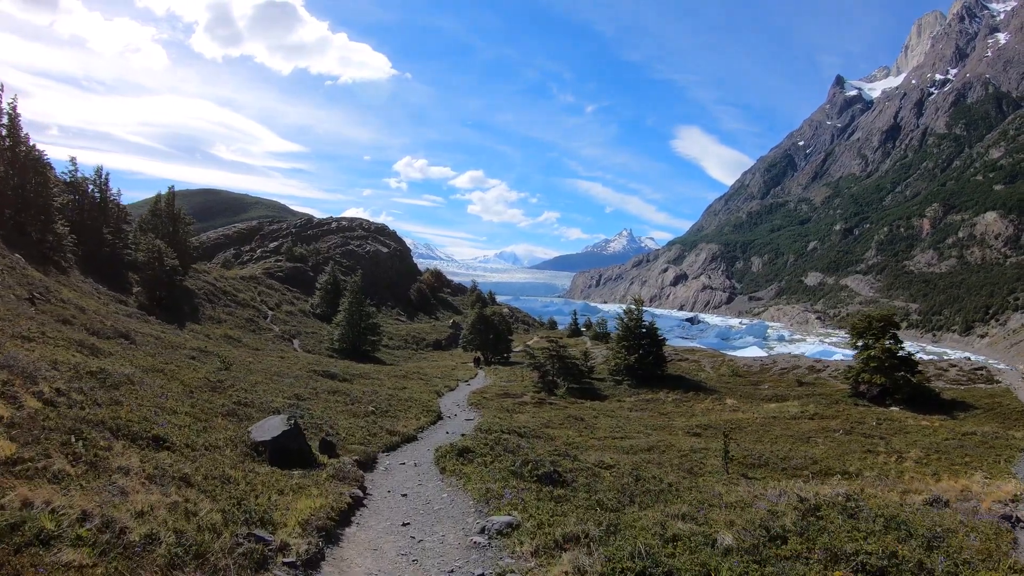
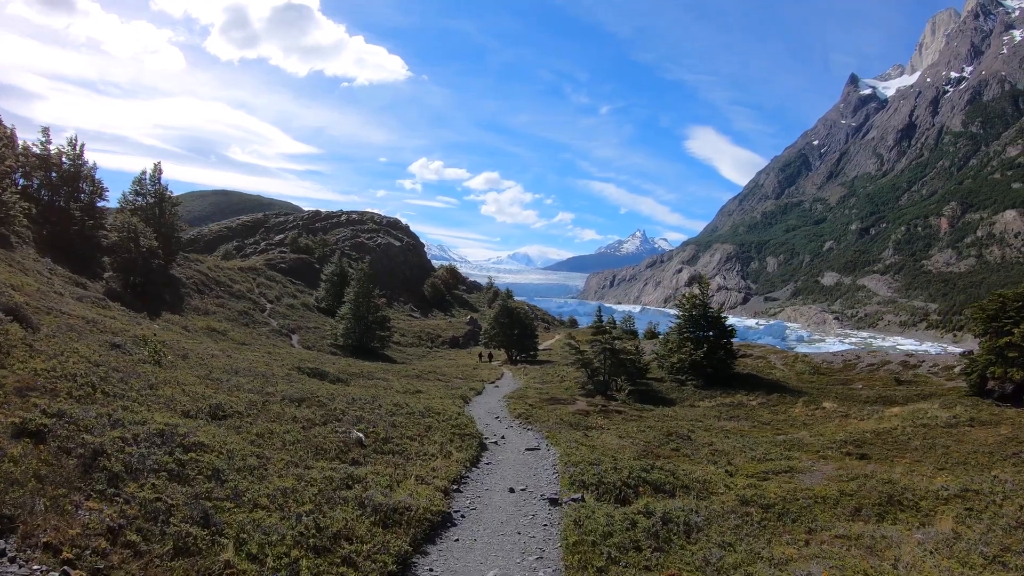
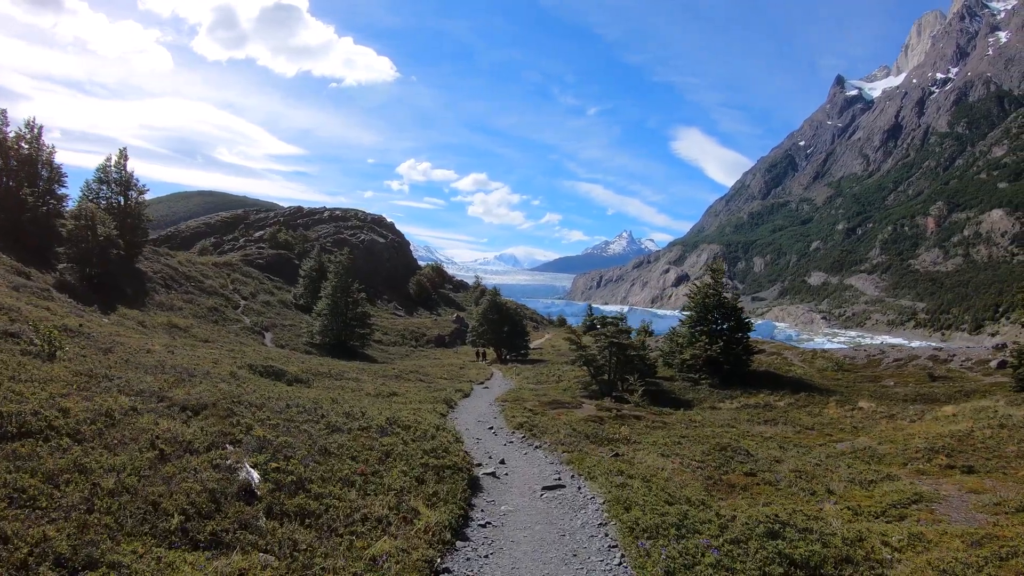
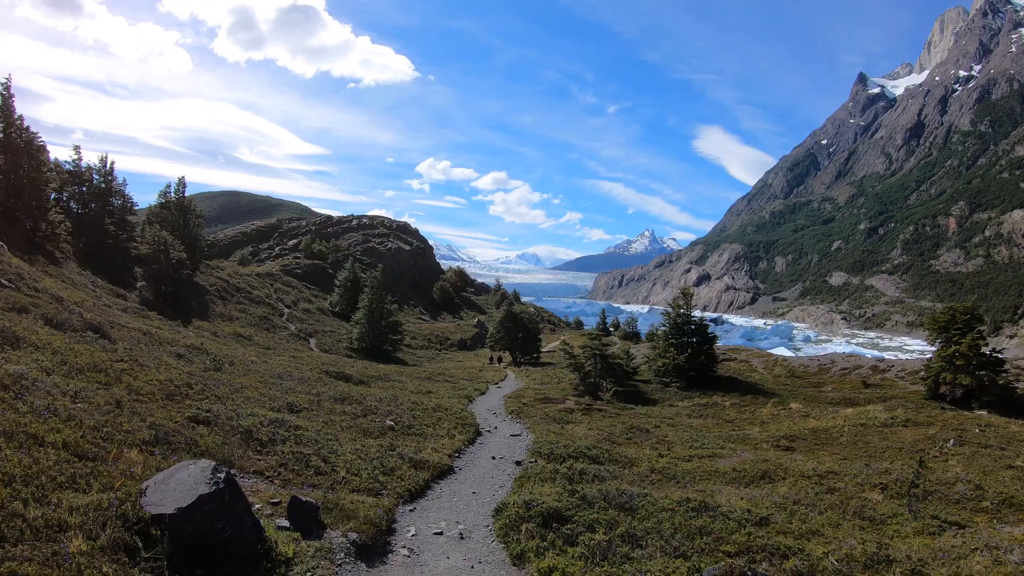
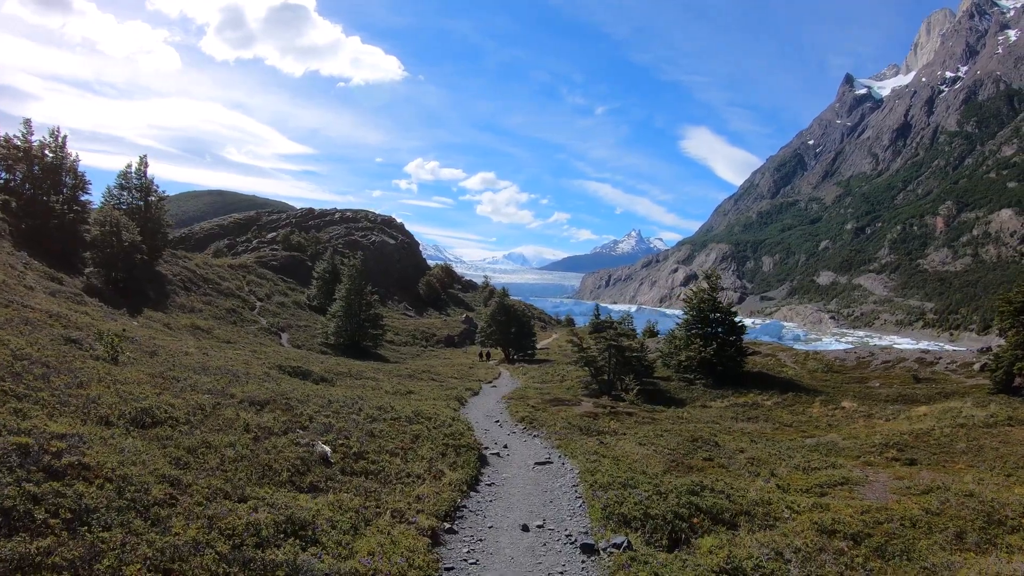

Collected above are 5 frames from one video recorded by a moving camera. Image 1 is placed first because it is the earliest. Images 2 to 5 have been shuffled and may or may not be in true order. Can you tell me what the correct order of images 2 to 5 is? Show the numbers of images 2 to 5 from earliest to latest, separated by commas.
4, 2, 5, 3
